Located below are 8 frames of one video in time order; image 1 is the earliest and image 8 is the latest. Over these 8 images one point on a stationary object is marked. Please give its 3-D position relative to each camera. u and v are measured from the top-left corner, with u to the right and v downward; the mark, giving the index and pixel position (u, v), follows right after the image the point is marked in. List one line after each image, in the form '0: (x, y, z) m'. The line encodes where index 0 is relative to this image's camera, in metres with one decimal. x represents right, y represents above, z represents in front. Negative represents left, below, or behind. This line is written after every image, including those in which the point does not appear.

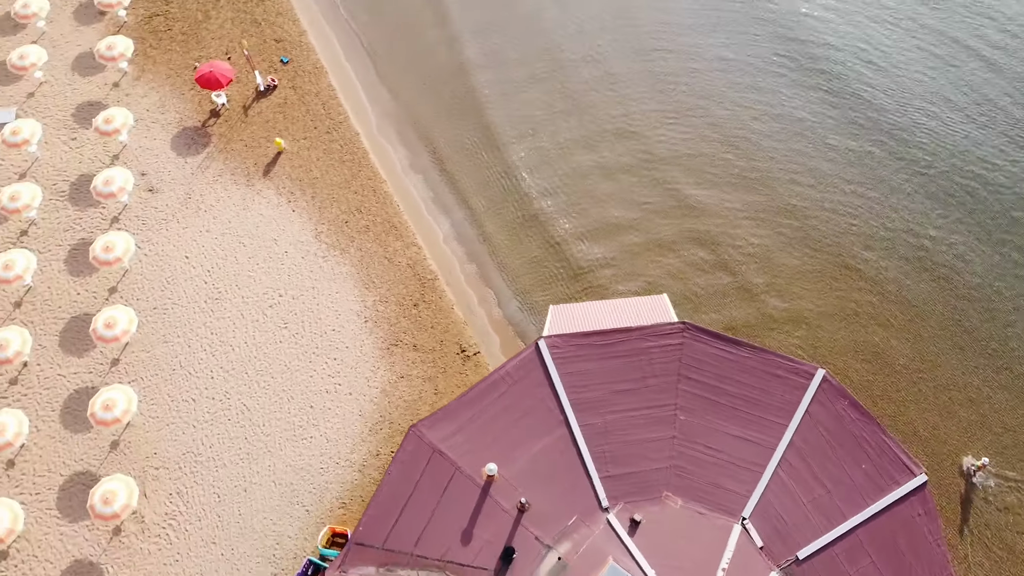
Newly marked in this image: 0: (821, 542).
0: (+7.5, -6.3, +20.3) m
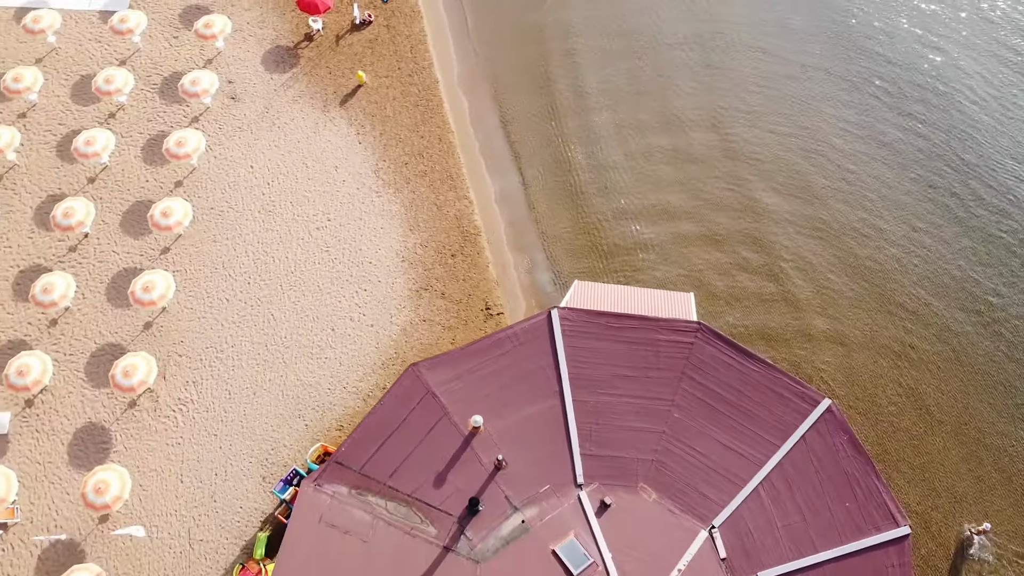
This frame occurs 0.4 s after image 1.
0: (+6.5, -6.8, +20.0) m
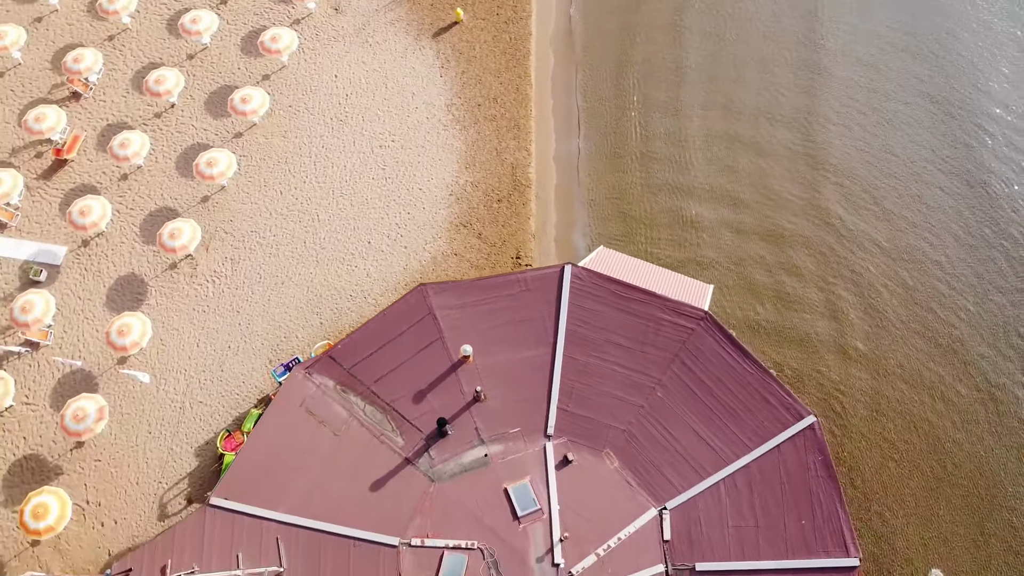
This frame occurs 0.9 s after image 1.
0: (+5.0, -6.7, +20.0) m
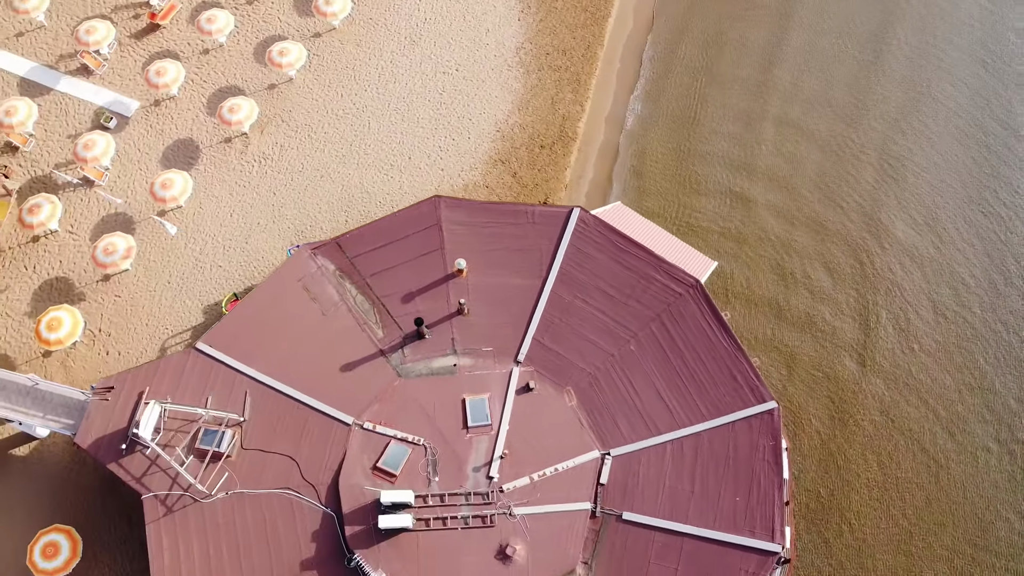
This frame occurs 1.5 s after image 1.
0: (+3.3, -5.7, +20.3) m
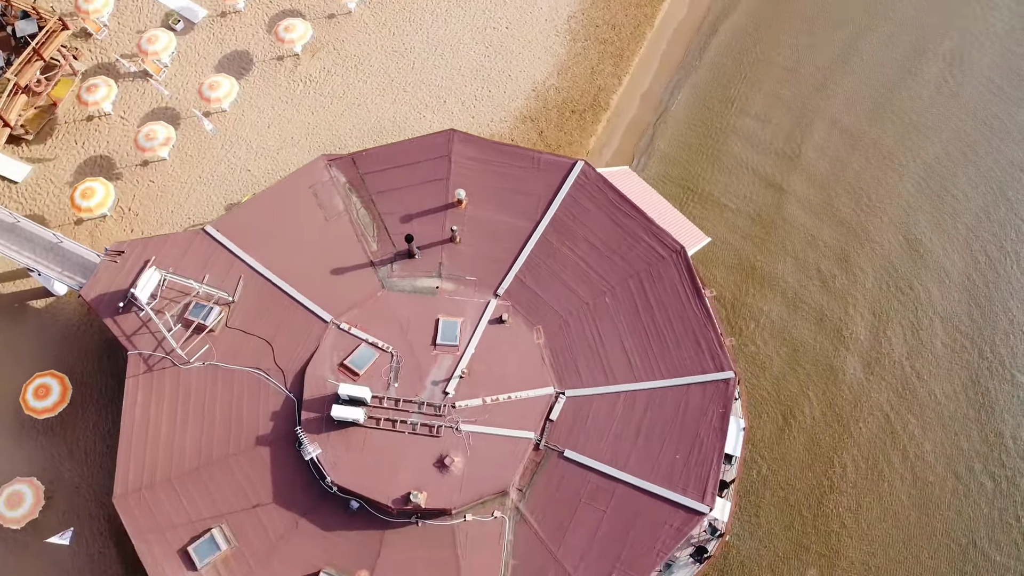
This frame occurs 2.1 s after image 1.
0: (+1.9, -4.3, +21.0) m
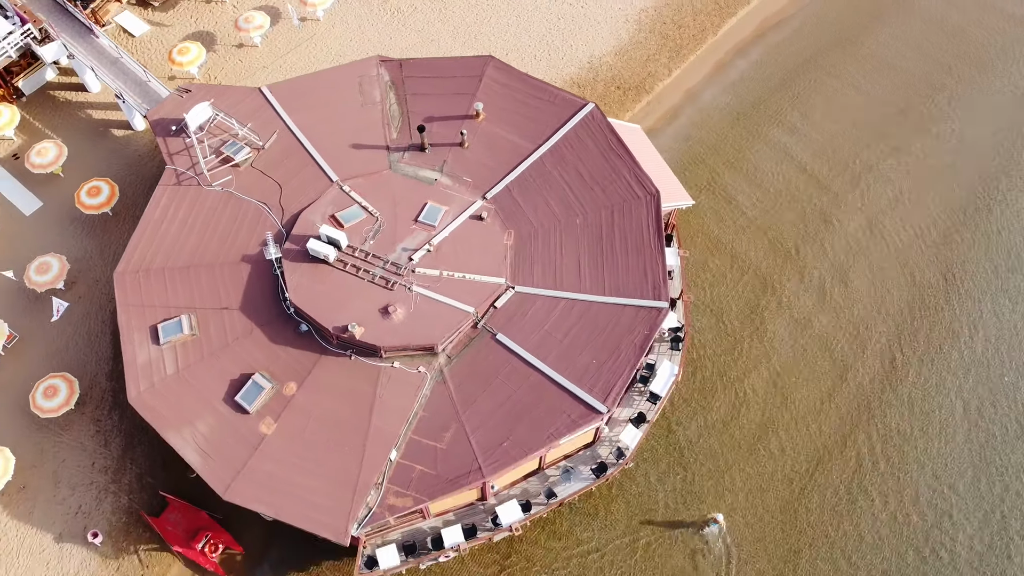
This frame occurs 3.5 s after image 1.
0: (+0.1, -1.6, +22.8) m
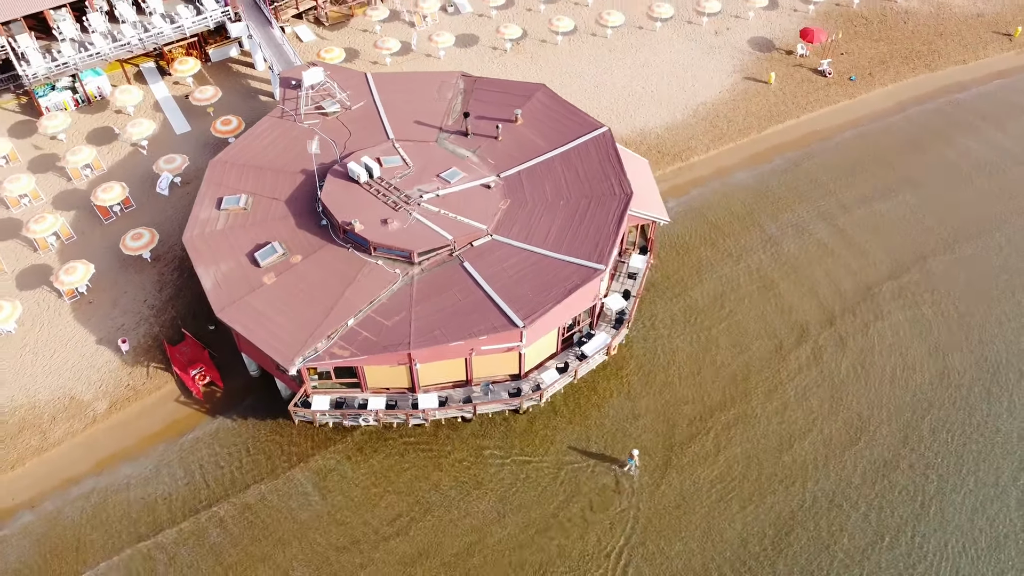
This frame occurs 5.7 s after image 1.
0: (-1.3, +0.6, +27.7) m
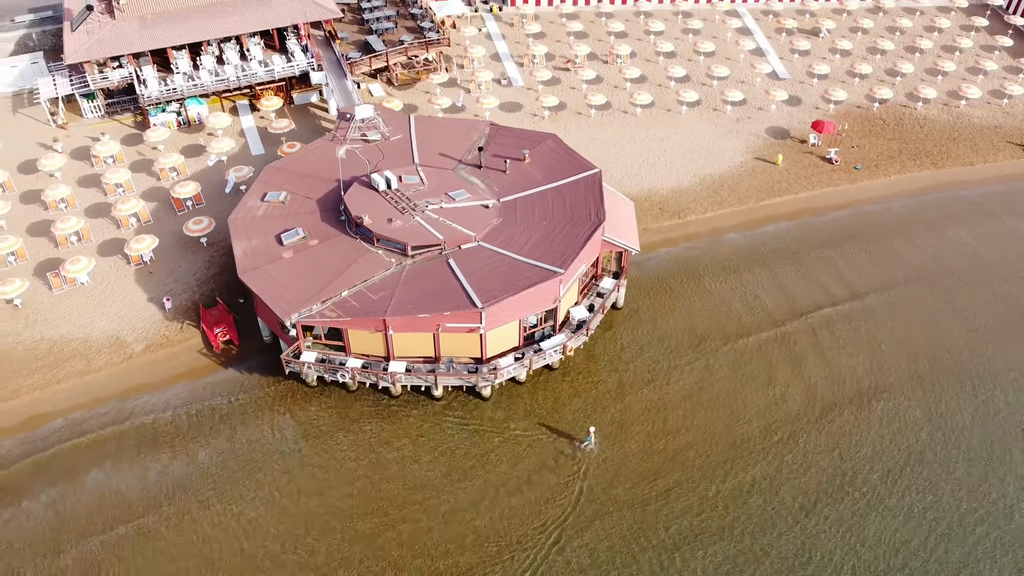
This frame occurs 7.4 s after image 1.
0: (-2.2, +0.9, +32.2) m
